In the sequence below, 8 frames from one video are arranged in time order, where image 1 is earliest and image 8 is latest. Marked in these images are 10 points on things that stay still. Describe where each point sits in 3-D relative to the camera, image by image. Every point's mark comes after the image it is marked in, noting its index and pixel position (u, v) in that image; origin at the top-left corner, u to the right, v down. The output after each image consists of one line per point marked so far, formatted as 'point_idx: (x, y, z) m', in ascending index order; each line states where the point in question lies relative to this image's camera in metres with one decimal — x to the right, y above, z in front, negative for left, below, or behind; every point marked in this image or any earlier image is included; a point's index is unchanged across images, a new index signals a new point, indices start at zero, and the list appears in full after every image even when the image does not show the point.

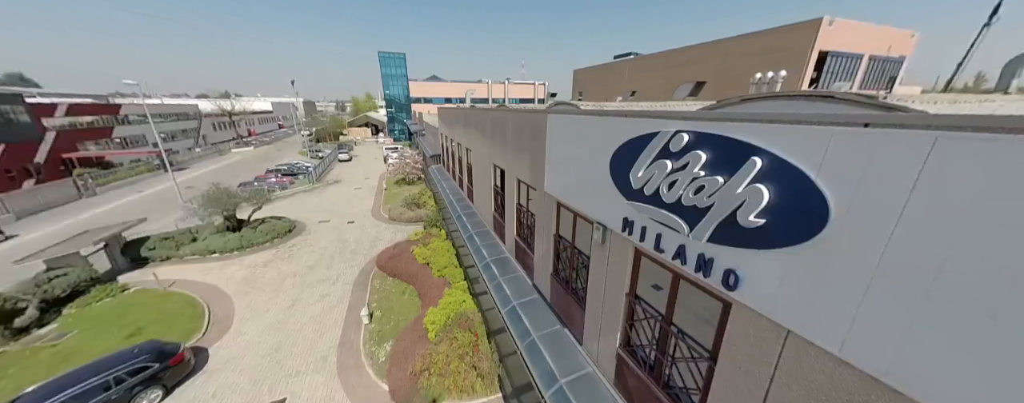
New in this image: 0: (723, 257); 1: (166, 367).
0: (+2.2, -0.6, +3.0) m
1: (-9.8, -4.7, +8.2) m
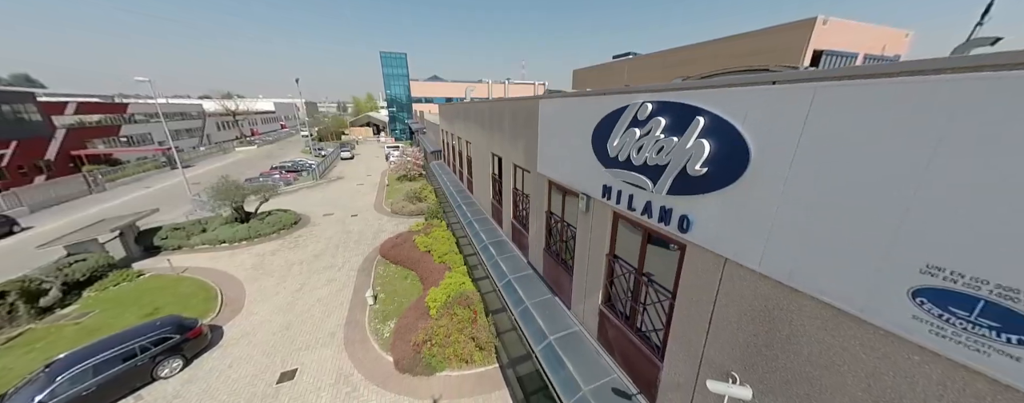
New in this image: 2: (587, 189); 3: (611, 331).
0: (+2.0, 0.0, +3.6) m
1: (-9.9, -4.2, +8.8) m
2: (+1.4, +0.2, +5.3) m
3: (+1.8, -2.3, +5.1) m
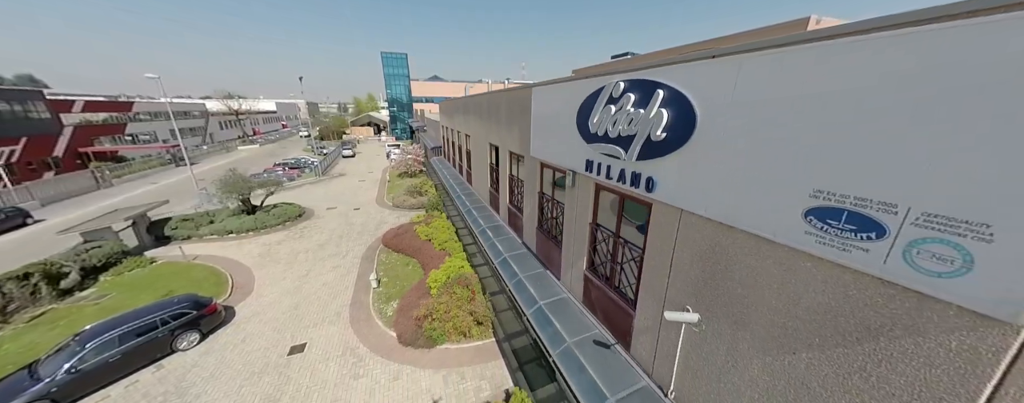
0: (+1.9, +0.5, +4.1) m
1: (-10.1, -3.7, +9.4) m
2: (+1.3, +0.8, +5.8) m
3: (+1.6, -1.8, +5.7) m
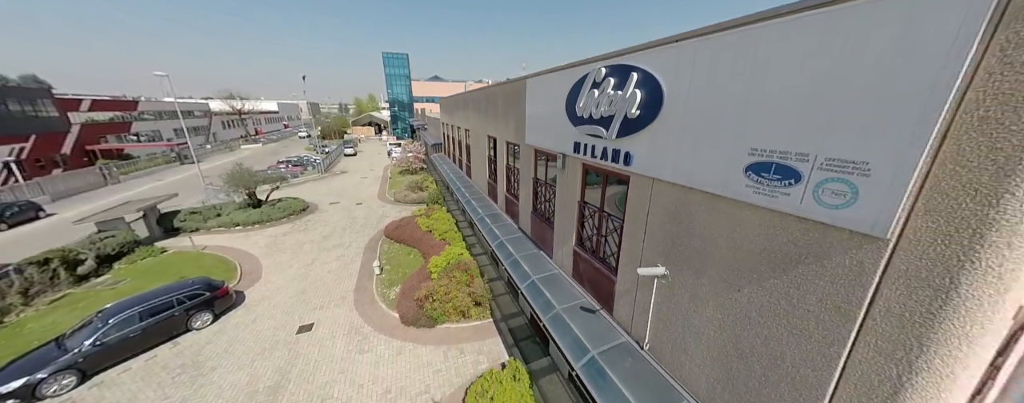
0: (+1.8, +0.9, +4.6) m
1: (-10.2, -3.3, +9.9) m
2: (+1.1, +1.2, +6.3) m
3: (+1.5, -1.4, +6.2) m
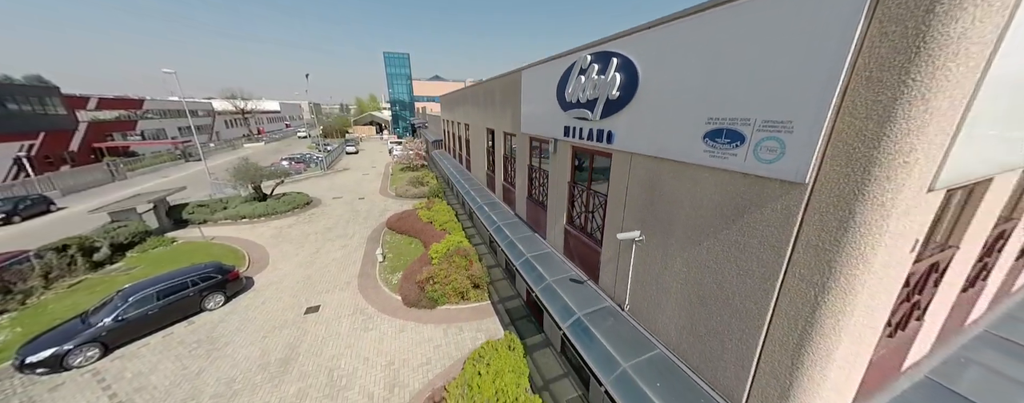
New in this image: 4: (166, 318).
0: (+1.7, +1.4, +5.1) m
1: (-10.3, -2.8, +10.4) m
2: (+1.0, +1.6, +6.8) m
3: (+1.4, -0.9, +6.7) m
4: (-10.9, -3.6, +9.0) m
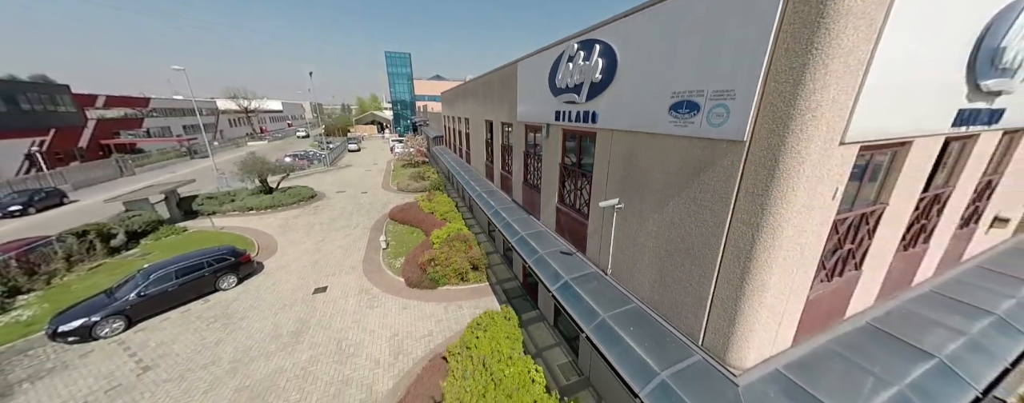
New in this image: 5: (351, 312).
0: (+1.5, +1.9, +5.6) m
1: (-10.4, -2.3, +10.9) m
2: (+0.9, +2.1, +7.3) m
3: (+1.3, -0.4, +7.2) m
4: (-11.0, -3.1, +9.6) m
5: (-5.3, -3.6, +9.4) m
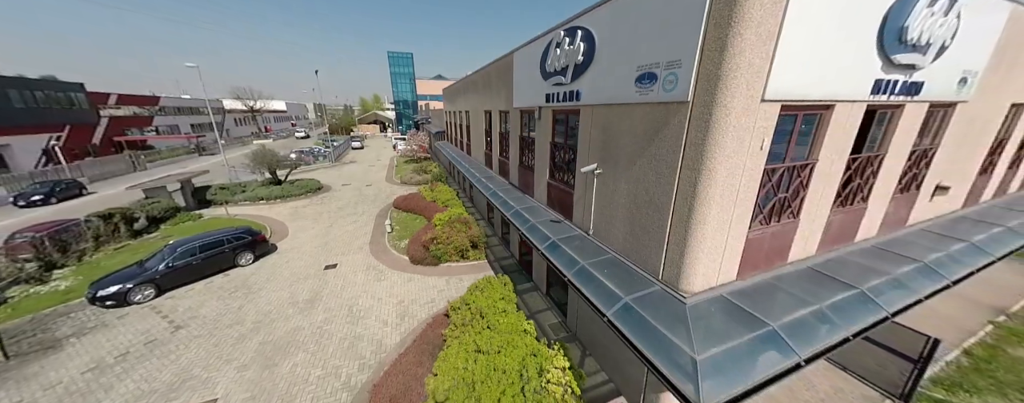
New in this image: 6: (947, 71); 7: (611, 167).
0: (+1.4, +2.6, +6.4) m
1: (-10.5, -1.6, +11.8) m
2: (+0.8, +2.8, +8.1) m
3: (+1.1, +0.3, +8.0) m
4: (-11.1, -2.4, +10.4) m
5: (-5.4, -2.9, +10.2) m
6: (+7.9, +2.4, +5.2) m
7: (+1.9, +0.7, +5.5) m
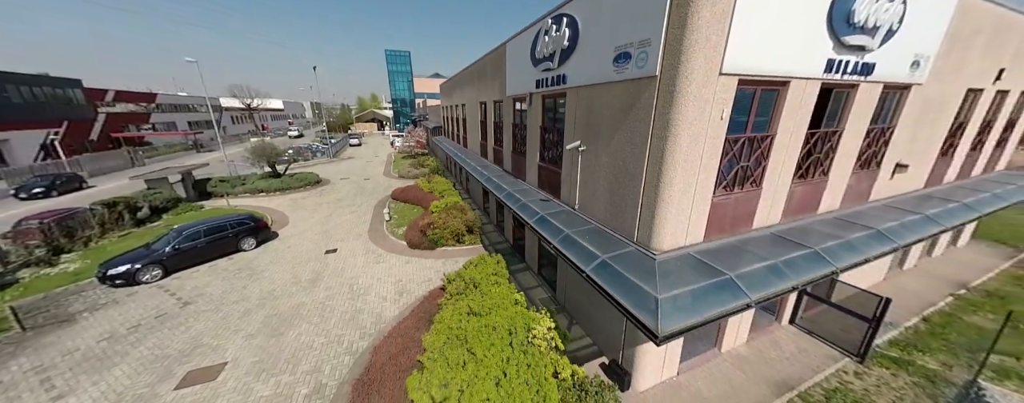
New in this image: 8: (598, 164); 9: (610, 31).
0: (+1.2, +3.1, +6.8) m
1: (-10.8, -1.1, +12.2) m
2: (+0.5, +3.4, +8.6) m
3: (+0.9, +0.8, +8.4) m
4: (-11.3, -1.9, +10.8) m
5: (-5.7, -2.4, +10.6) m
6: (+7.7, +2.9, +5.7) m
7: (+1.7, +1.2, +6.0) m
8: (+1.8, +0.8, +6.0) m
9: (+1.8, +3.1, +5.2) m
